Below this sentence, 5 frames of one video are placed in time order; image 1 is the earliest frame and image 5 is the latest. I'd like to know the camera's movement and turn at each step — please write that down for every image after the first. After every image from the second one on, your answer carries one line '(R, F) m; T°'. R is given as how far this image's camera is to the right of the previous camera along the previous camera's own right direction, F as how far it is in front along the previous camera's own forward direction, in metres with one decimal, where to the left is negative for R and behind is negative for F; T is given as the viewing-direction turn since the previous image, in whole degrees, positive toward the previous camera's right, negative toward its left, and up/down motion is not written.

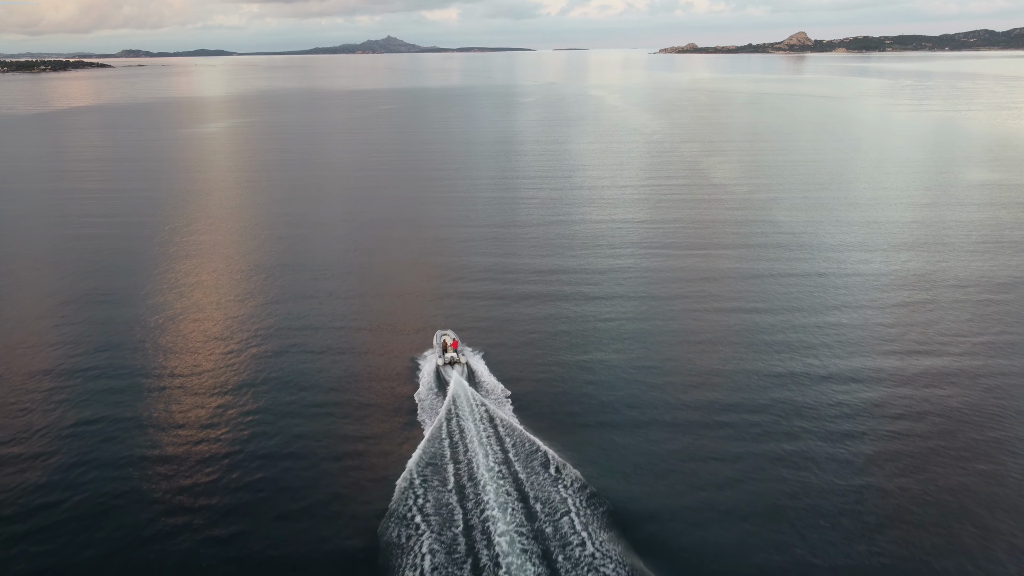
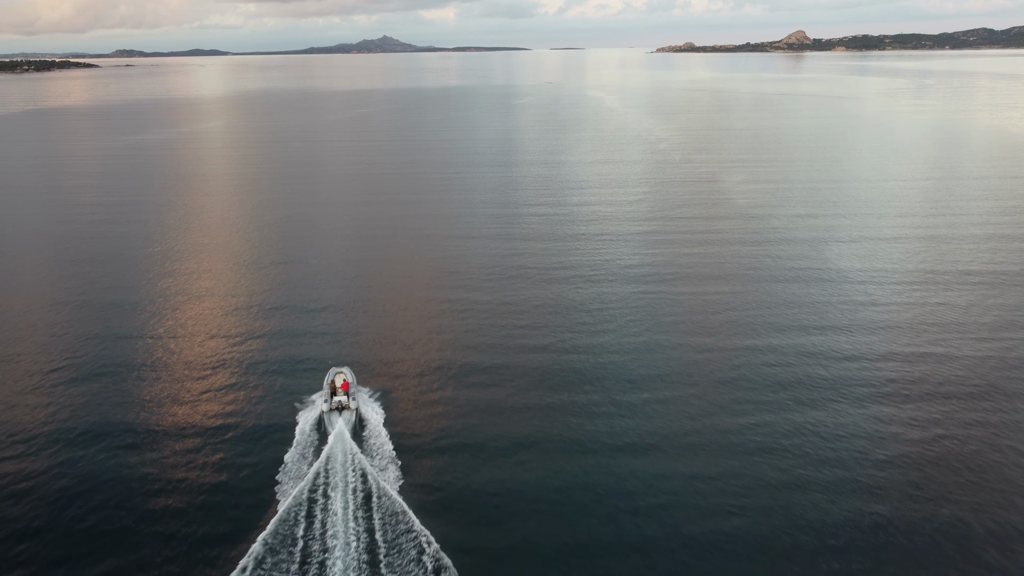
(+0.2, +4.9) m; 0°
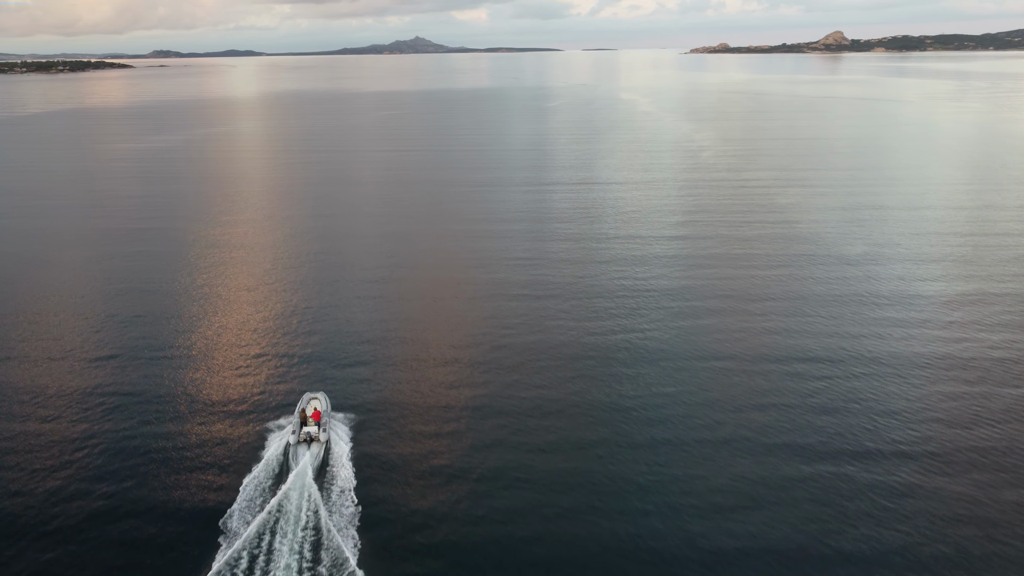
(0.0, +3.8) m; -2°
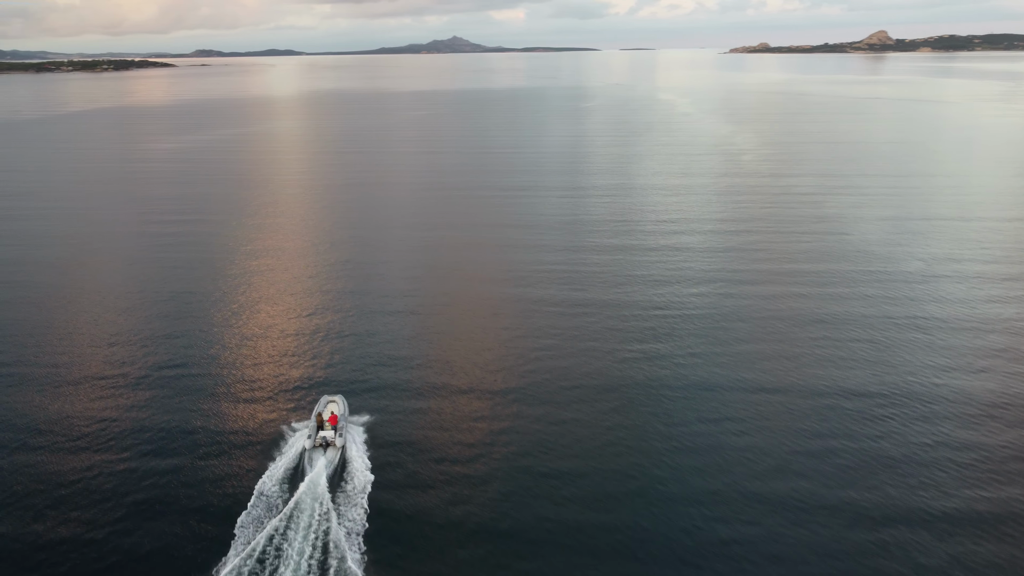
(0.0, +1.5) m; -2°
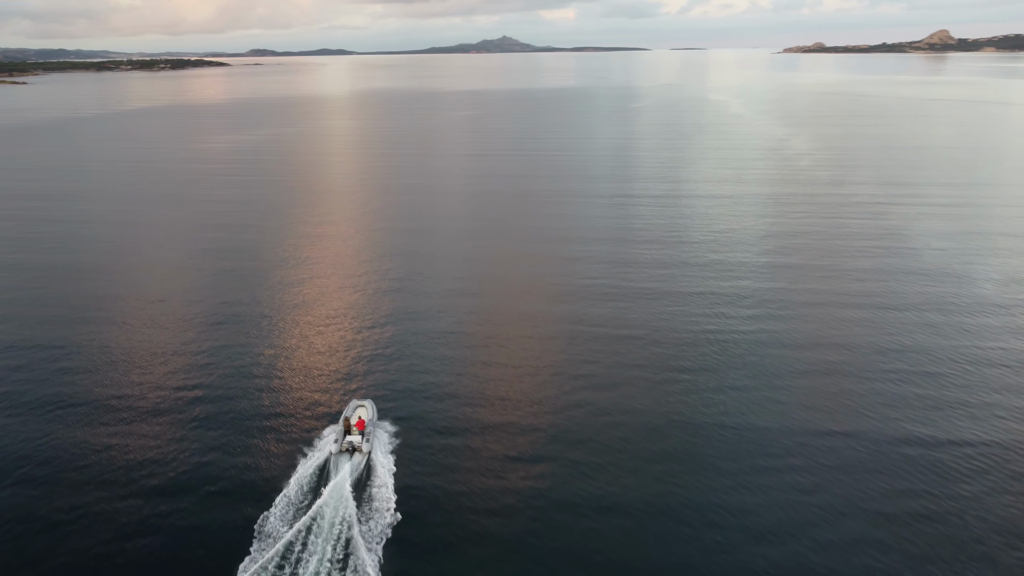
(+0.1, +1.8) m; -3°
